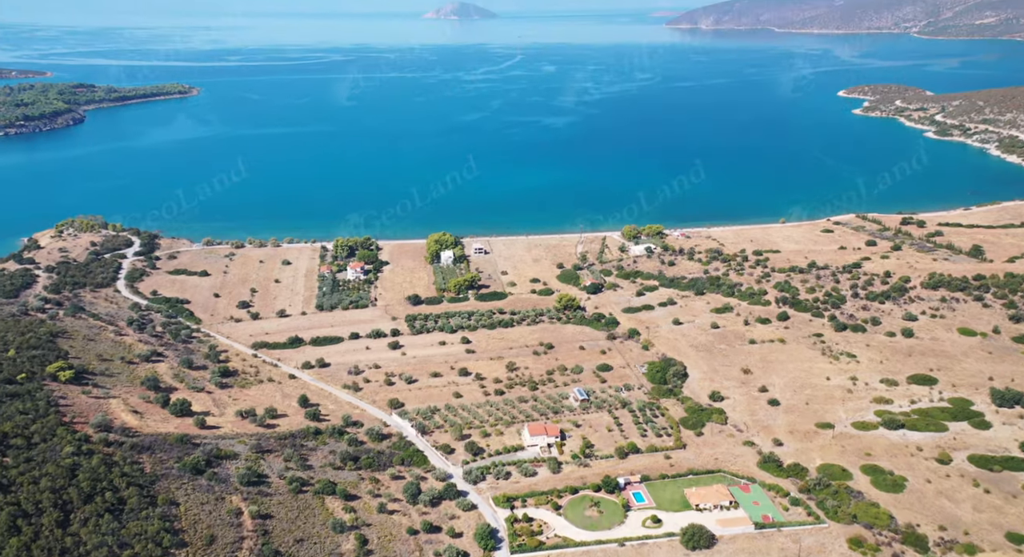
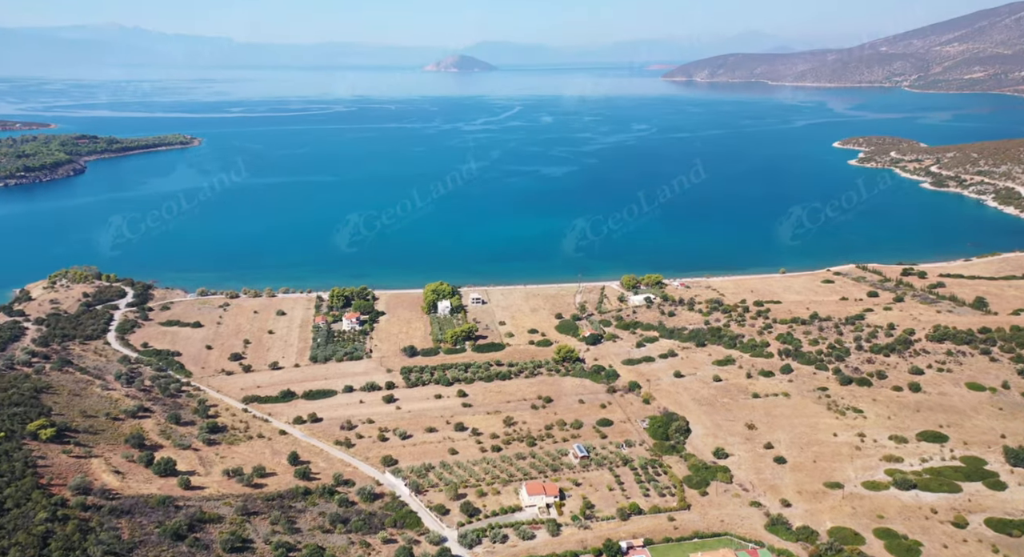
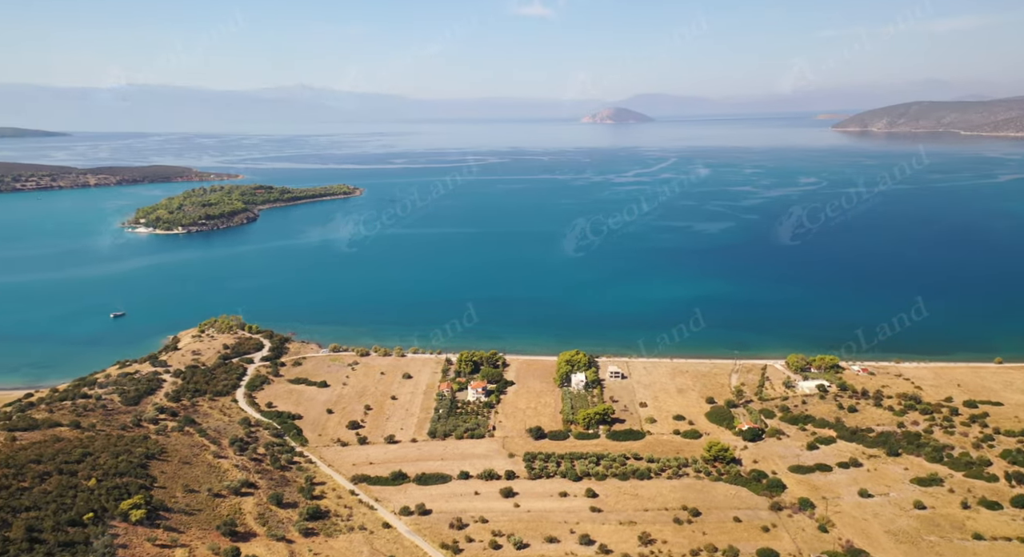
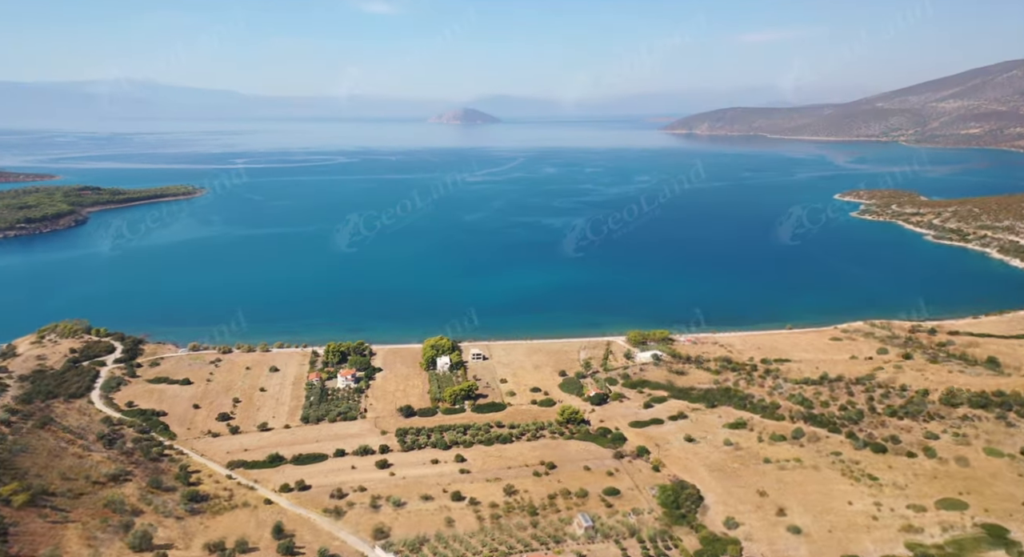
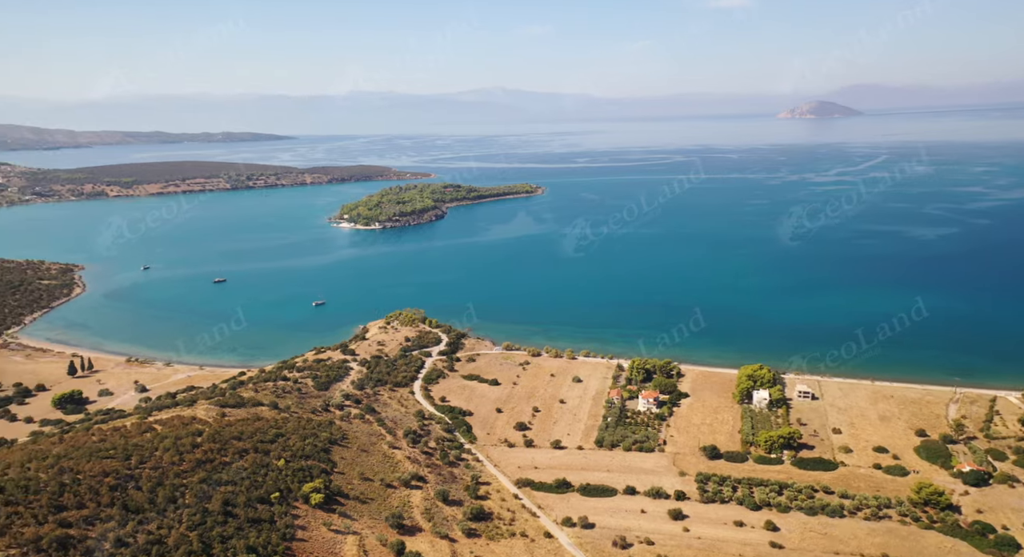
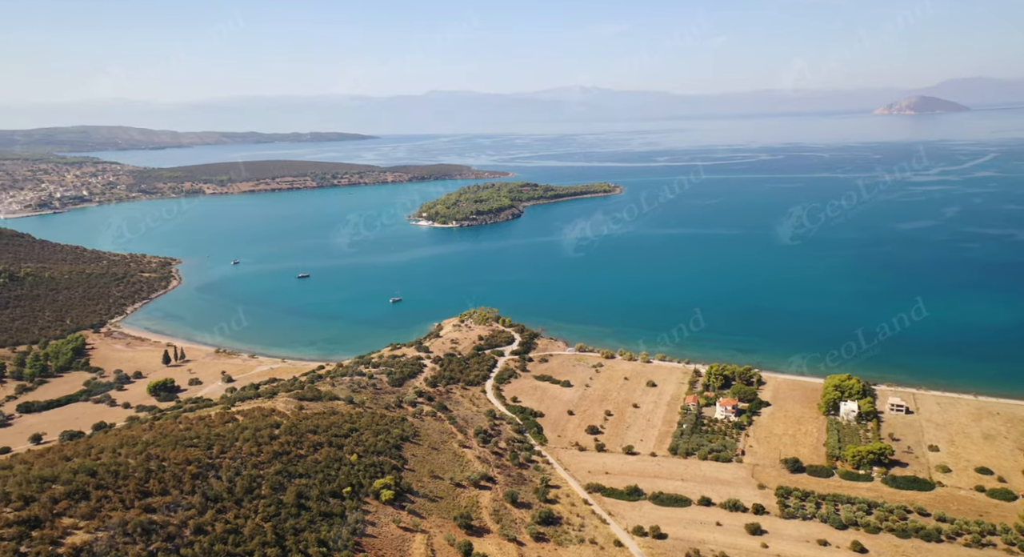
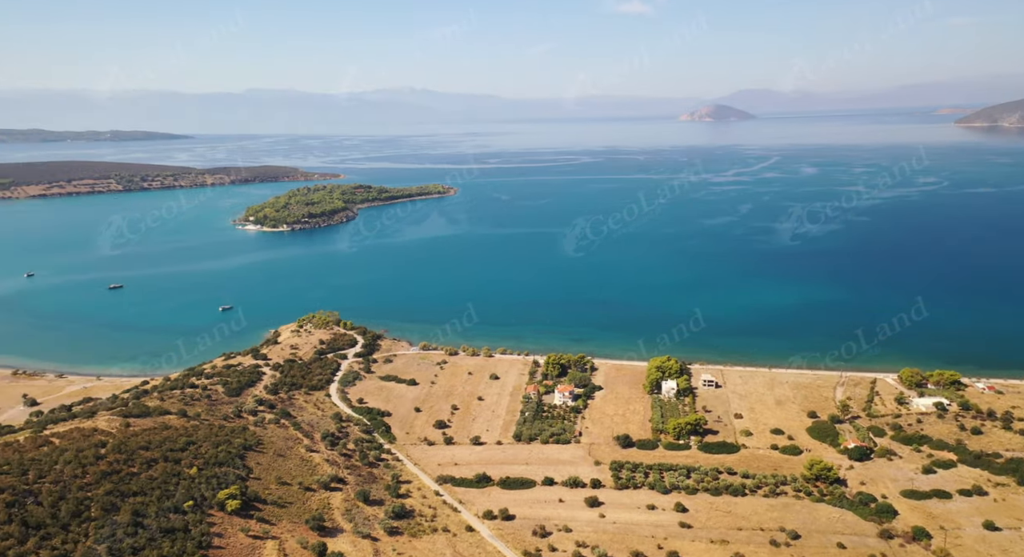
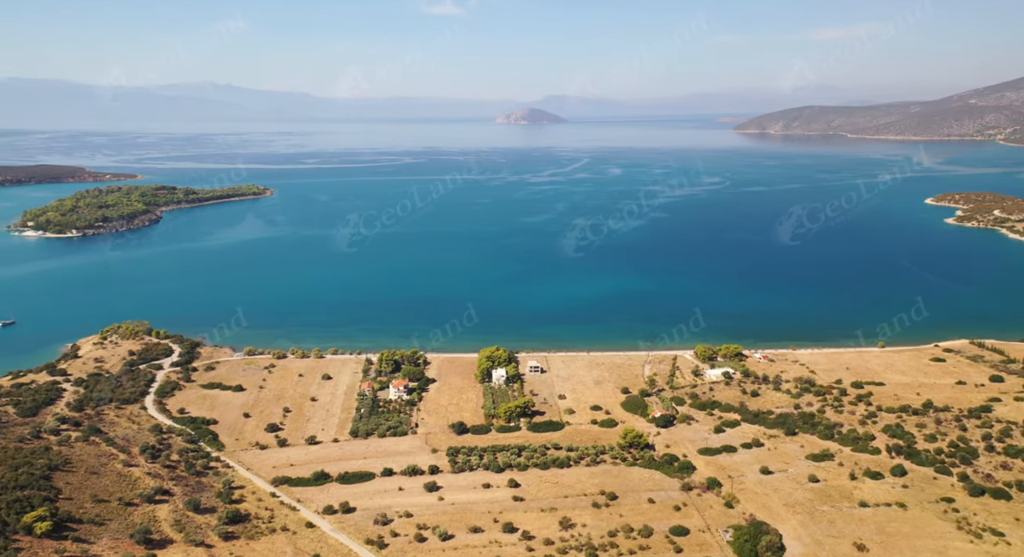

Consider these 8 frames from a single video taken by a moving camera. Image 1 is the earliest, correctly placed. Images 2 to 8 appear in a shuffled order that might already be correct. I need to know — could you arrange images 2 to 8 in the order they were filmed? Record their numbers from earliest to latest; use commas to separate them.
2, 4, 8, 3, 7, 5, 6
